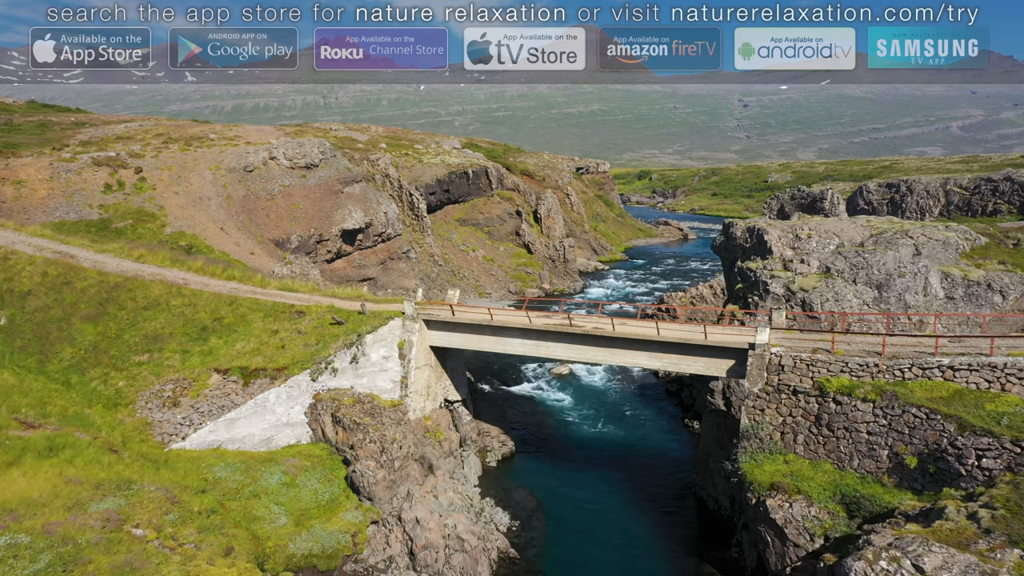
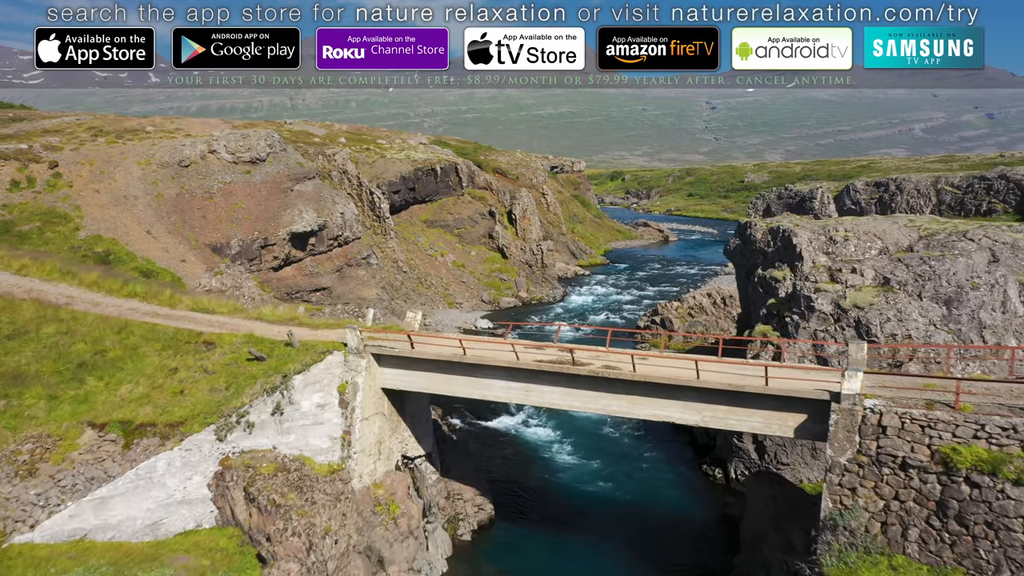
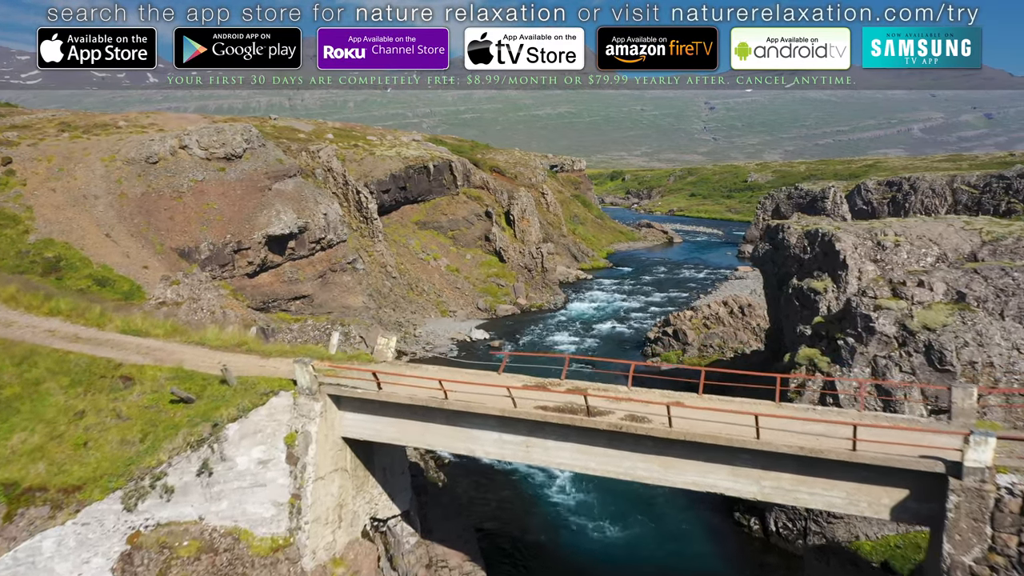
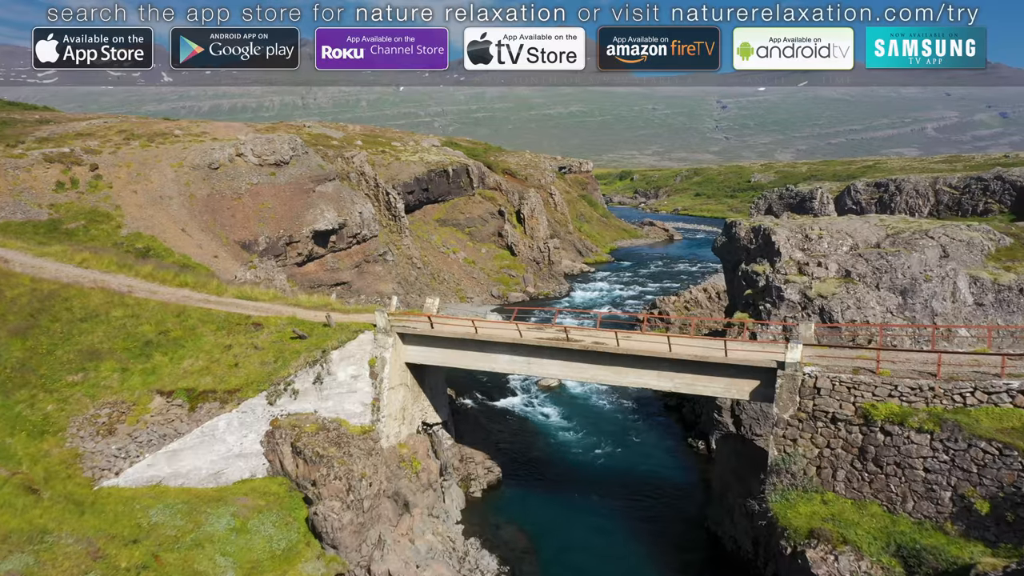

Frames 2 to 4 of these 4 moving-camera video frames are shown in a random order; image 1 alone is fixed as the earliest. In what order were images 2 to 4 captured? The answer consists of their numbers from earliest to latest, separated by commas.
4, 2, 3
